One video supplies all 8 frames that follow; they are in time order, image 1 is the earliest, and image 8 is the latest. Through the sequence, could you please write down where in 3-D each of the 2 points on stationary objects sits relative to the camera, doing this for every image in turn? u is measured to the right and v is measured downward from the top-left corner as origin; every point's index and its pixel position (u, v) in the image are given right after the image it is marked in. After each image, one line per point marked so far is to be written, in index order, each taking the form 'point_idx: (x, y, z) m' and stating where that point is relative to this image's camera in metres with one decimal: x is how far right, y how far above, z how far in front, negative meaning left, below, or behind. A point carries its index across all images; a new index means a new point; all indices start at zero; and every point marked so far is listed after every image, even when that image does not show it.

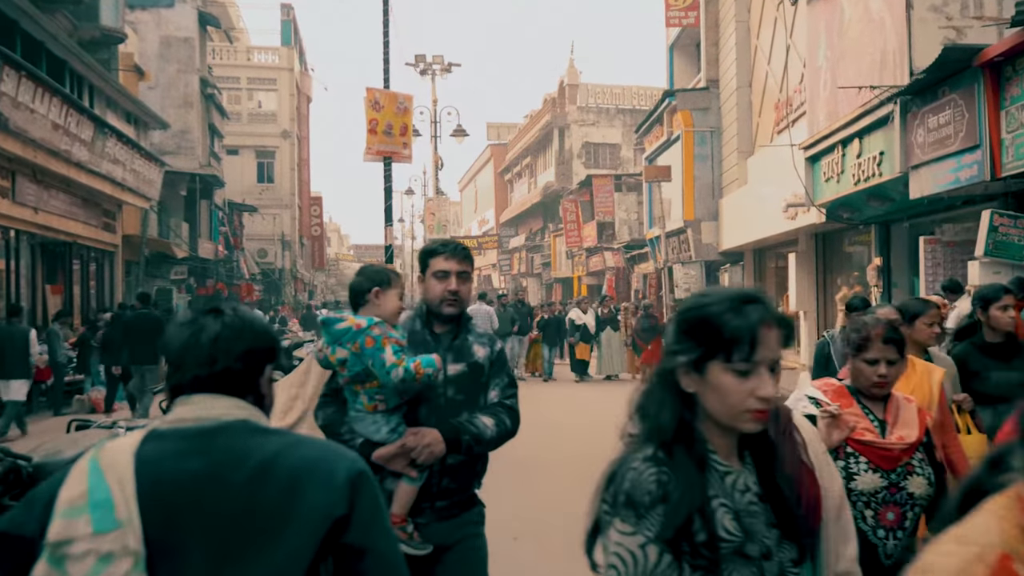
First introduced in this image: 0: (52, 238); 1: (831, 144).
0: (-10.4, +1.1, +17.9) m
1: (+4.8, +2.1, +11.8) m
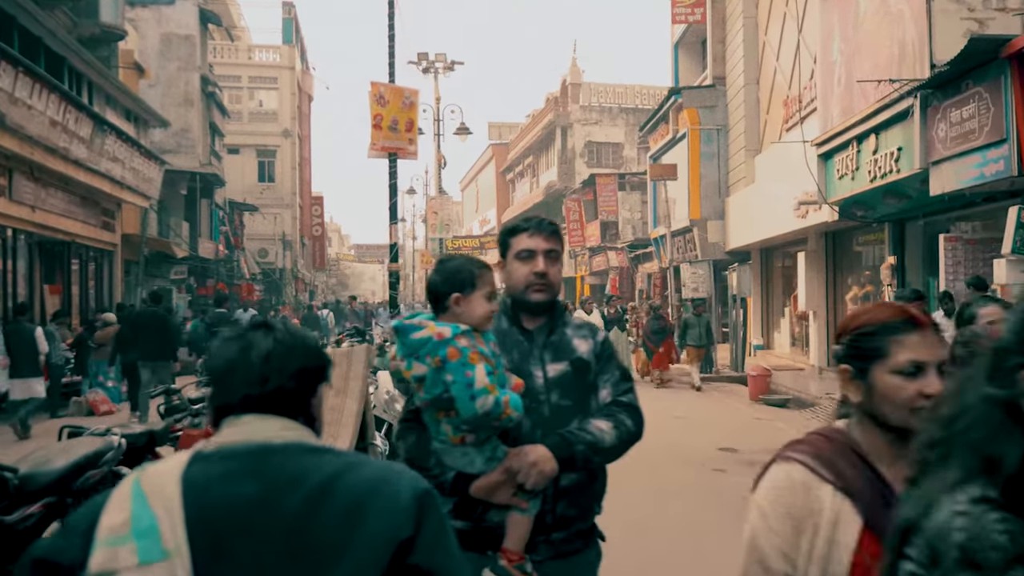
0: (-10.3, +1.1, +17.7) m
1: (+4.9, +2.1, +11.5) m
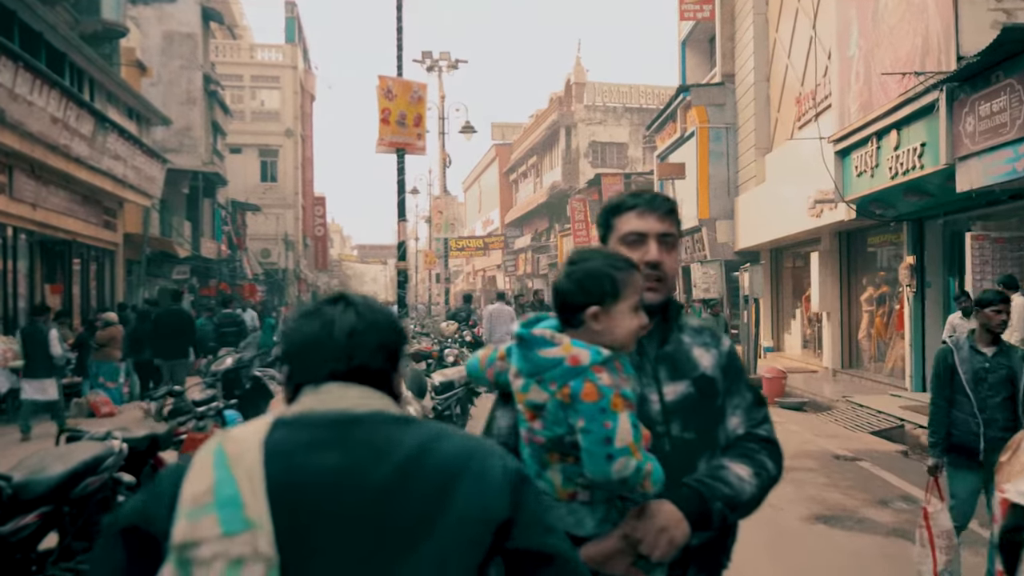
0: (-10.2, +1.1, +17.4) m
1: (+5.0, +2.1, +11.2) m
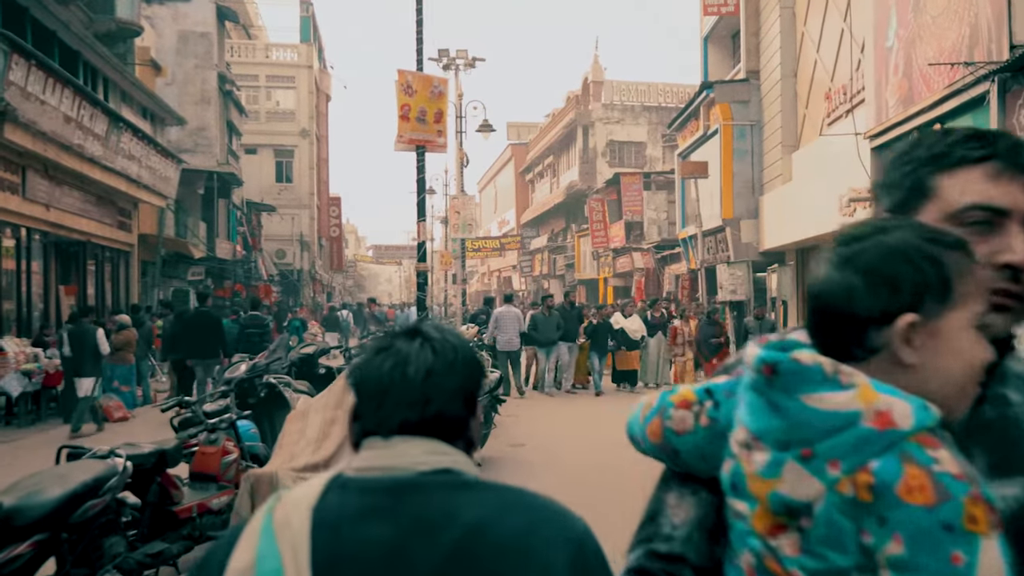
0: (-9.7, +1.1, +17.2) m
1: (+5.3, +2.1, +10.7) m
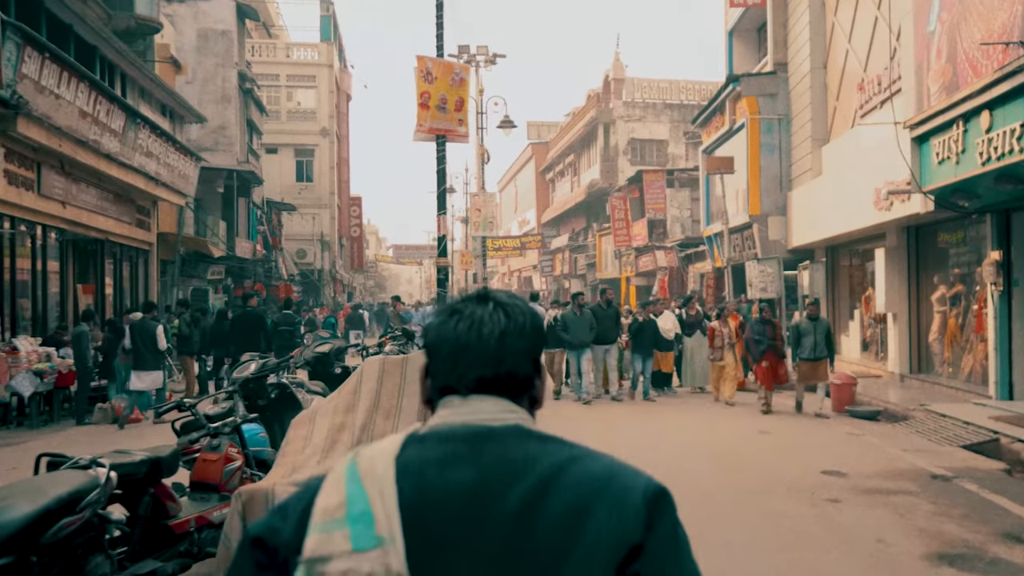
0: (-9.3, +1.2, +17.1) m
1: (+5.6, +2.2, +10.2) m
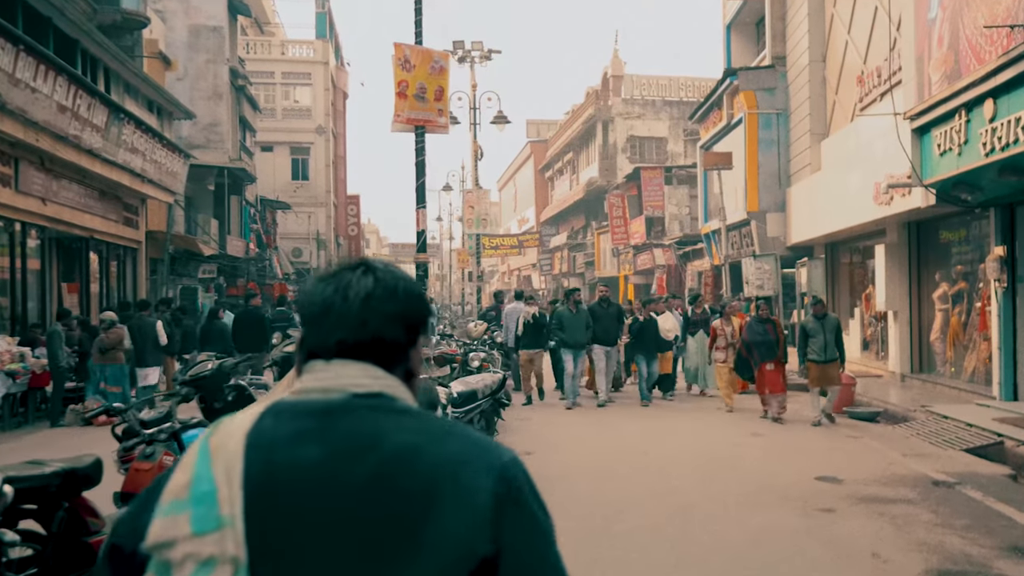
0: (-9.4, +1.2, +16.7) m
1: (+5.4, +2.2, +9.8) m
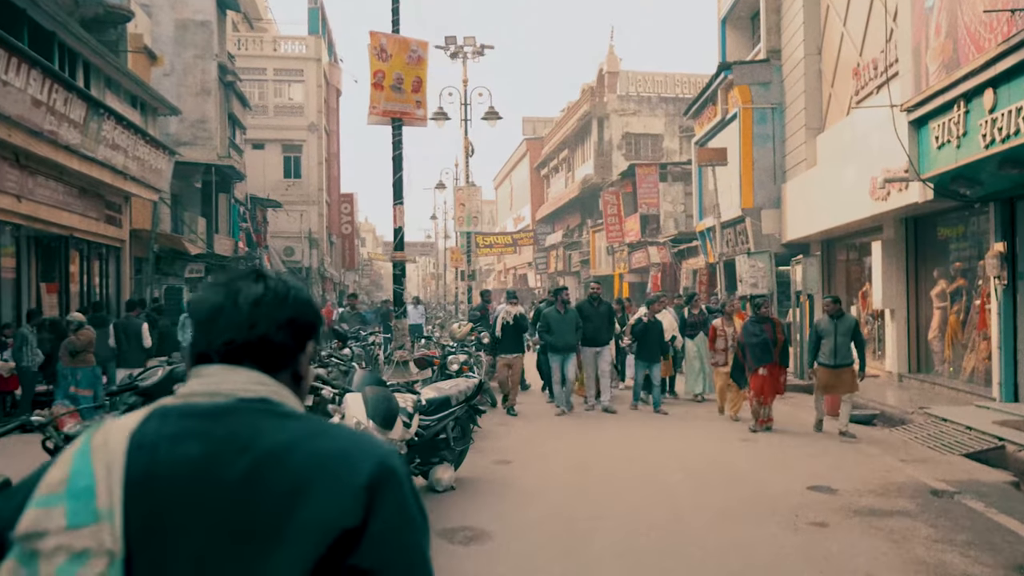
0: (-9.7, +1.2, +16.3) m
1: (+5.2, +2.2, +9.5) m
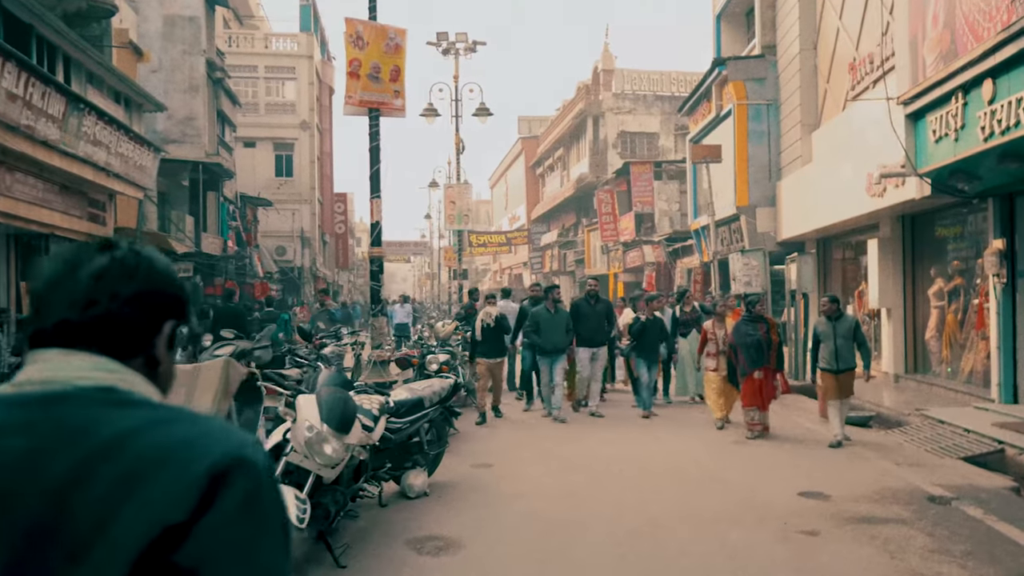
0: (-9.9, +1.2, +16.0) m
1: (+5.0, +2.3, +9.2) m
